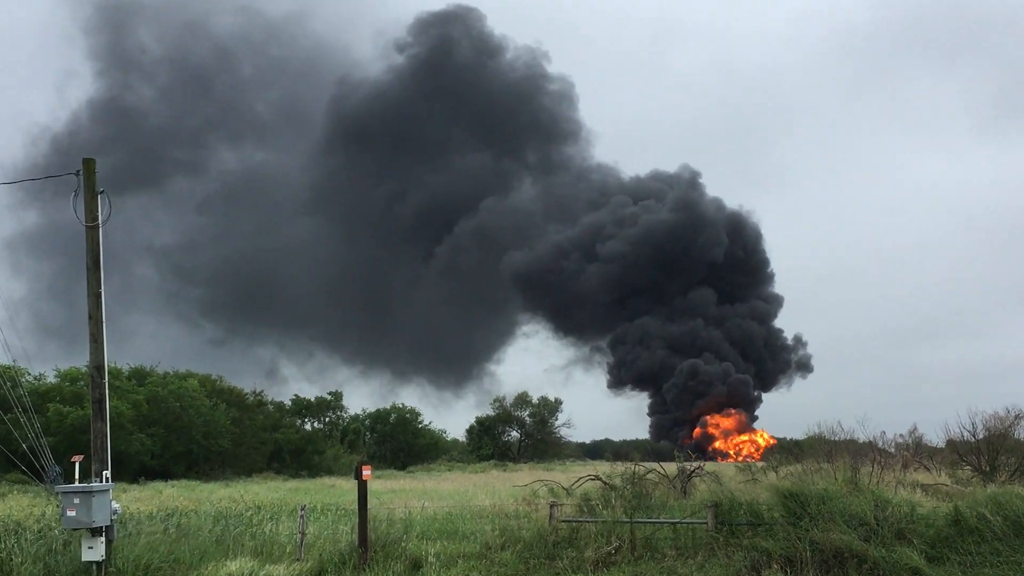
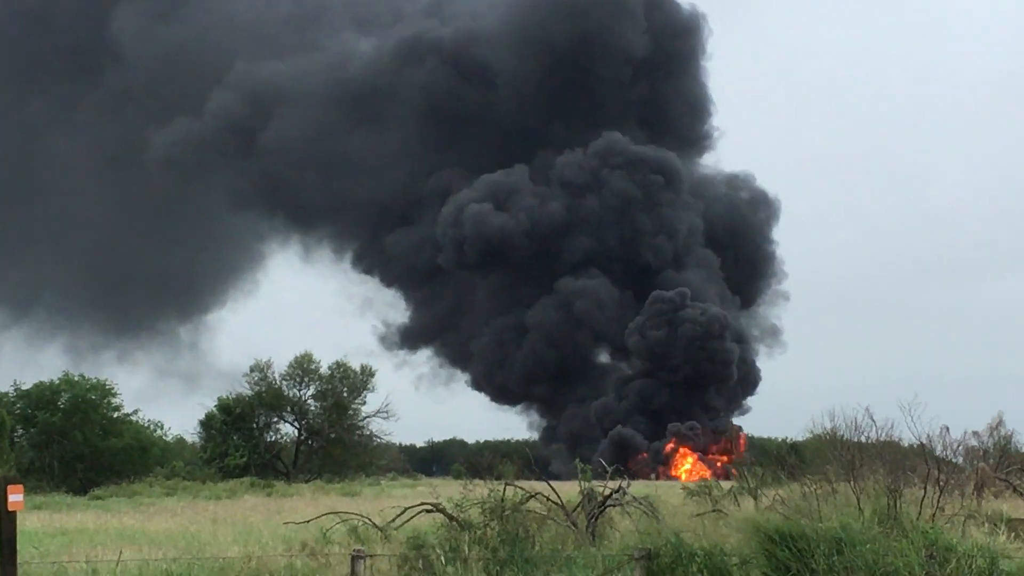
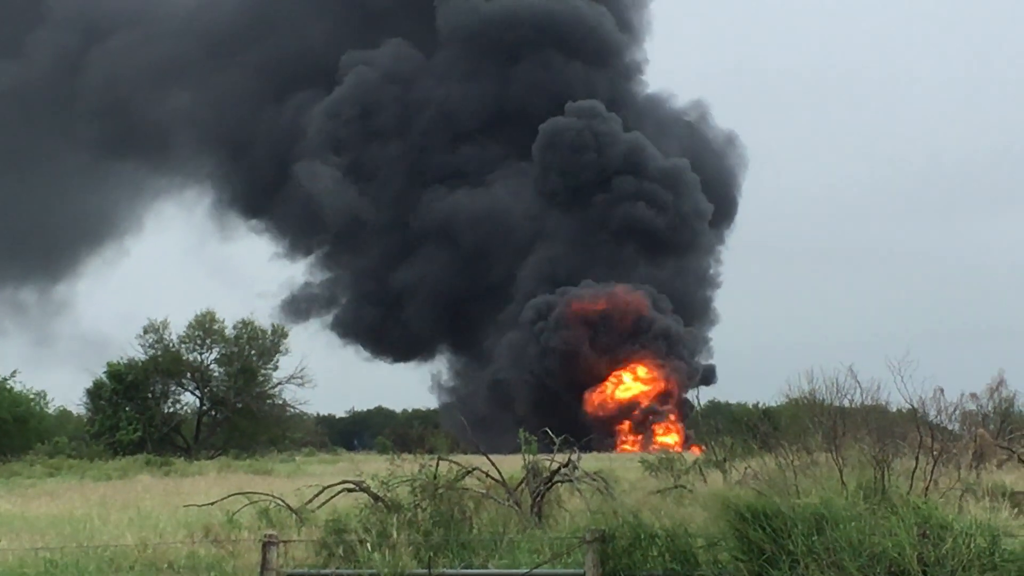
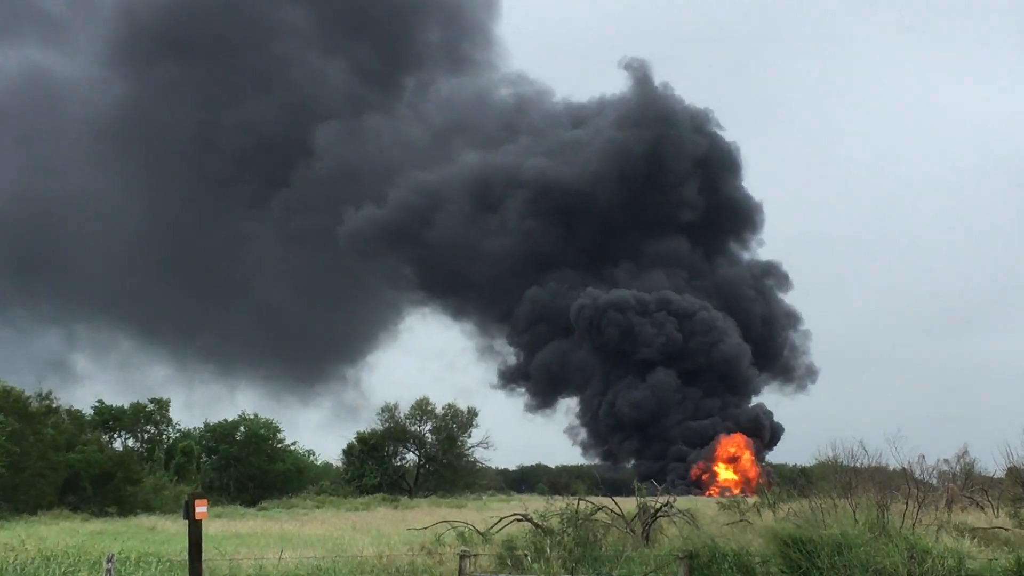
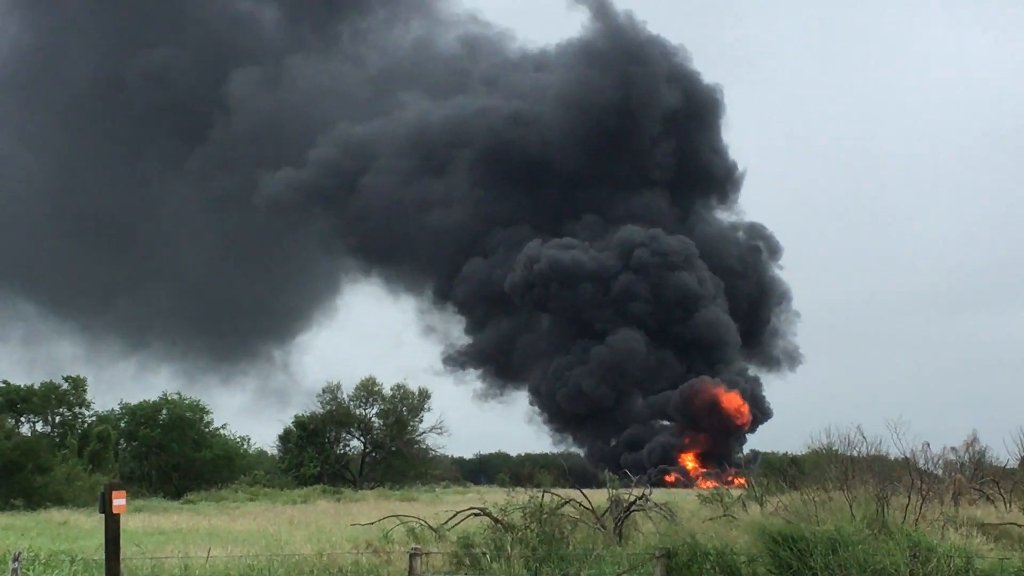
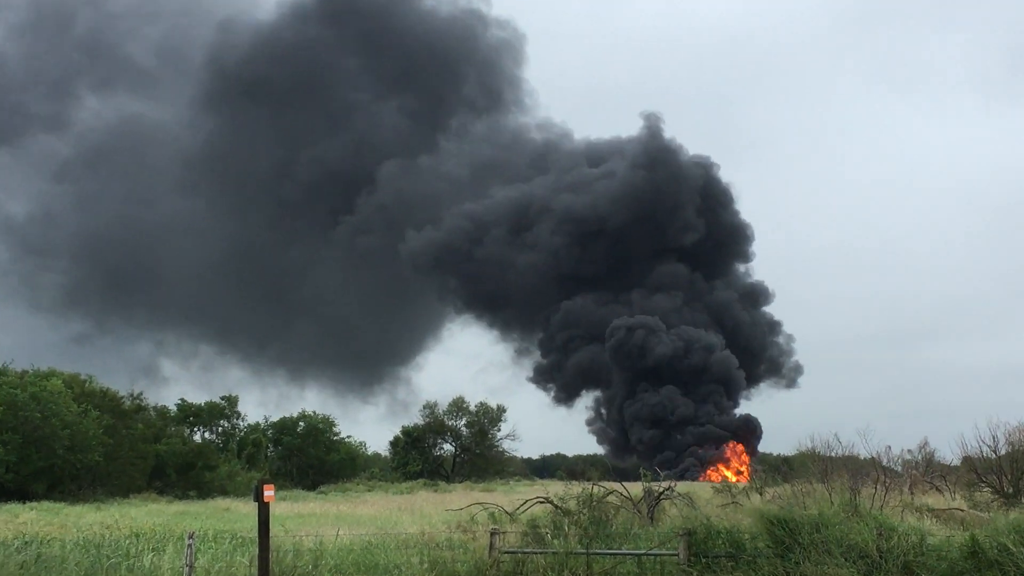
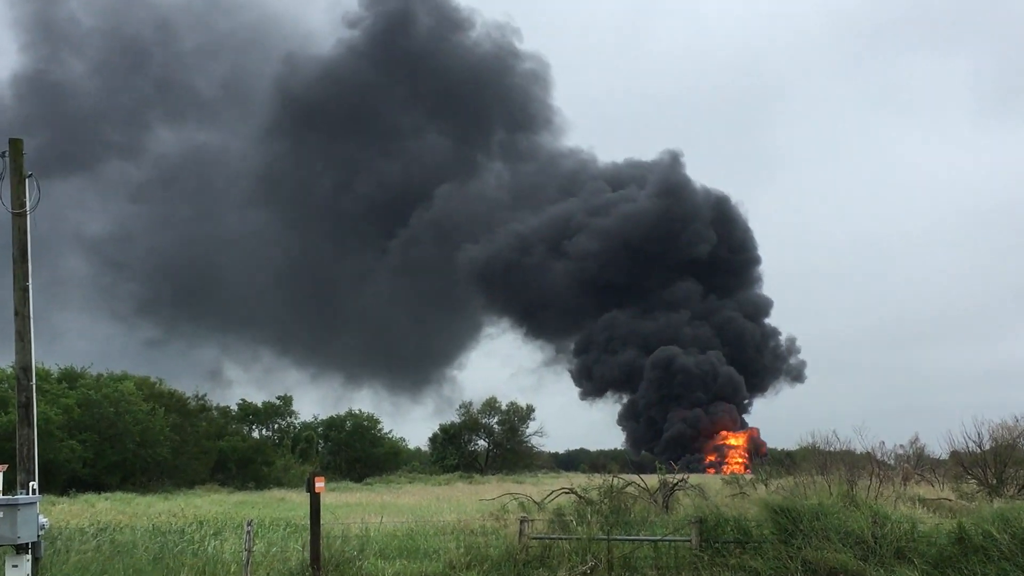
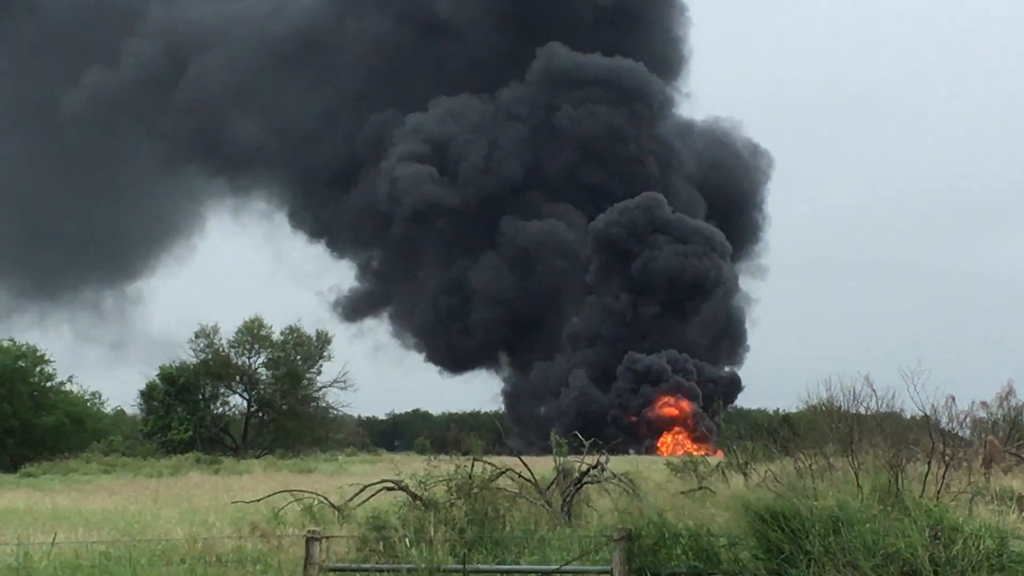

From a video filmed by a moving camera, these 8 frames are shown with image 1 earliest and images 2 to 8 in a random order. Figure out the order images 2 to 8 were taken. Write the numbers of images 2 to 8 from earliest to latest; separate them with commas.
7, 6, 4, 5, 2, 8, 3
